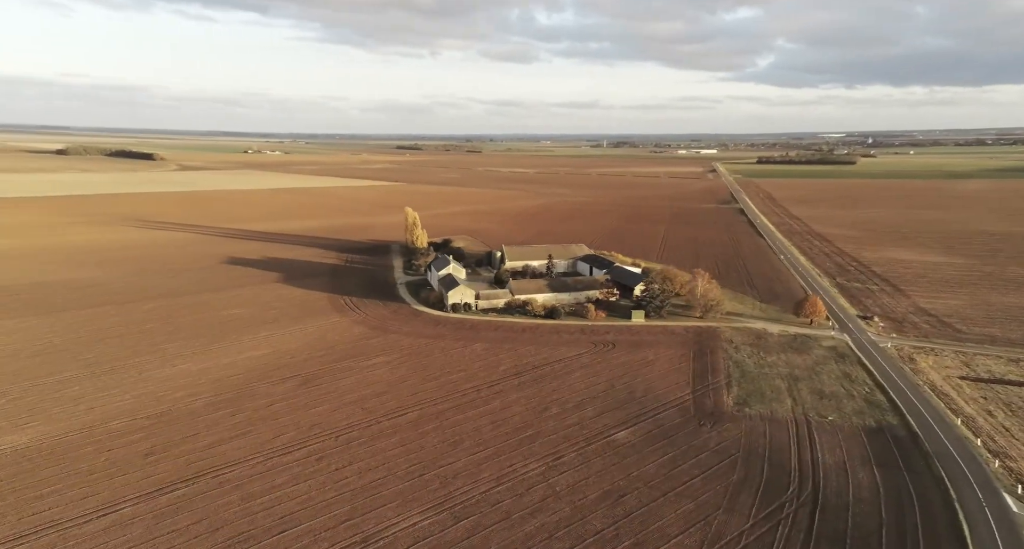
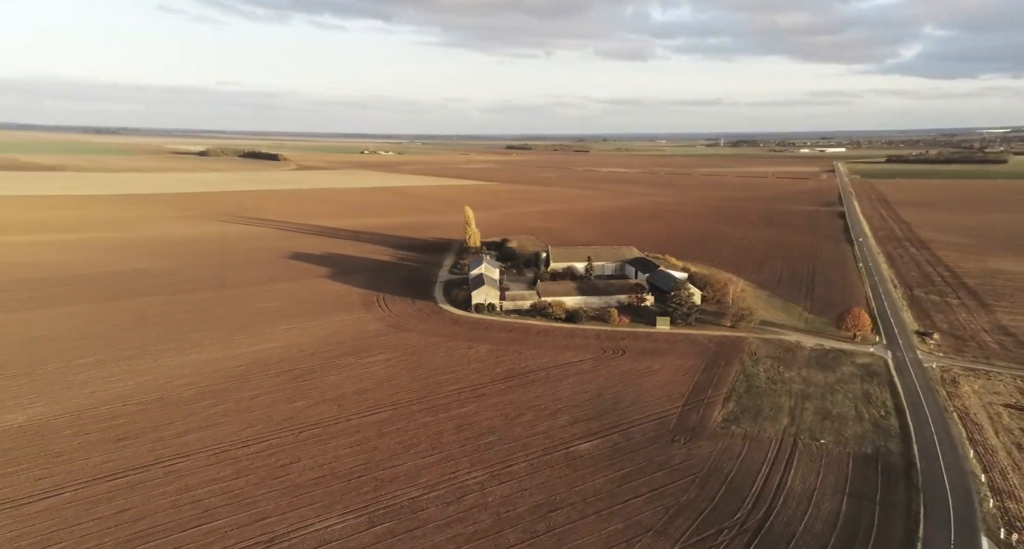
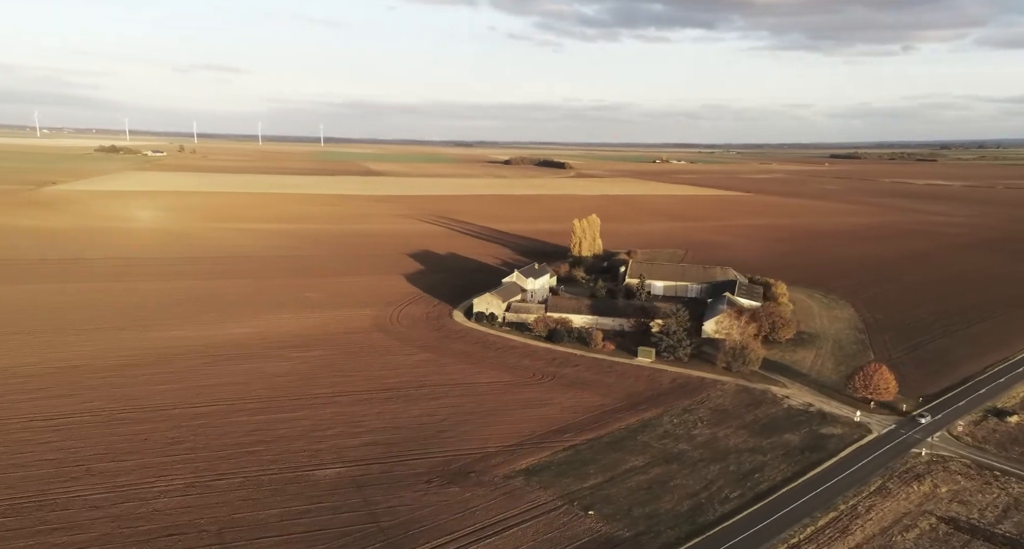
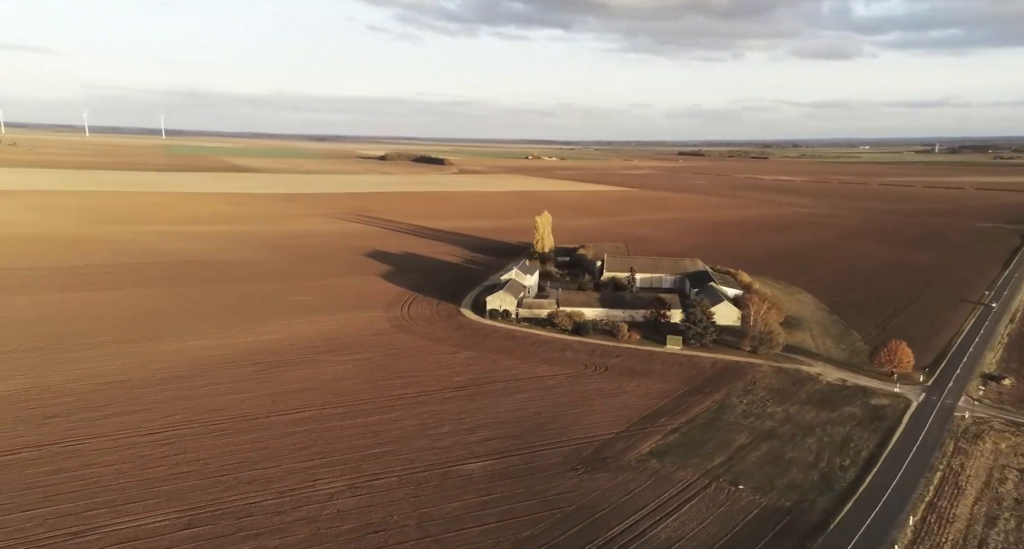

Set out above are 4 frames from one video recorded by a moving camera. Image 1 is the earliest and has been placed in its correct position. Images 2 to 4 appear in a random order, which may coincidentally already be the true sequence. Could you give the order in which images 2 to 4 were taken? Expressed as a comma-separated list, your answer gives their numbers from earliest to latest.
2, 4, 3
